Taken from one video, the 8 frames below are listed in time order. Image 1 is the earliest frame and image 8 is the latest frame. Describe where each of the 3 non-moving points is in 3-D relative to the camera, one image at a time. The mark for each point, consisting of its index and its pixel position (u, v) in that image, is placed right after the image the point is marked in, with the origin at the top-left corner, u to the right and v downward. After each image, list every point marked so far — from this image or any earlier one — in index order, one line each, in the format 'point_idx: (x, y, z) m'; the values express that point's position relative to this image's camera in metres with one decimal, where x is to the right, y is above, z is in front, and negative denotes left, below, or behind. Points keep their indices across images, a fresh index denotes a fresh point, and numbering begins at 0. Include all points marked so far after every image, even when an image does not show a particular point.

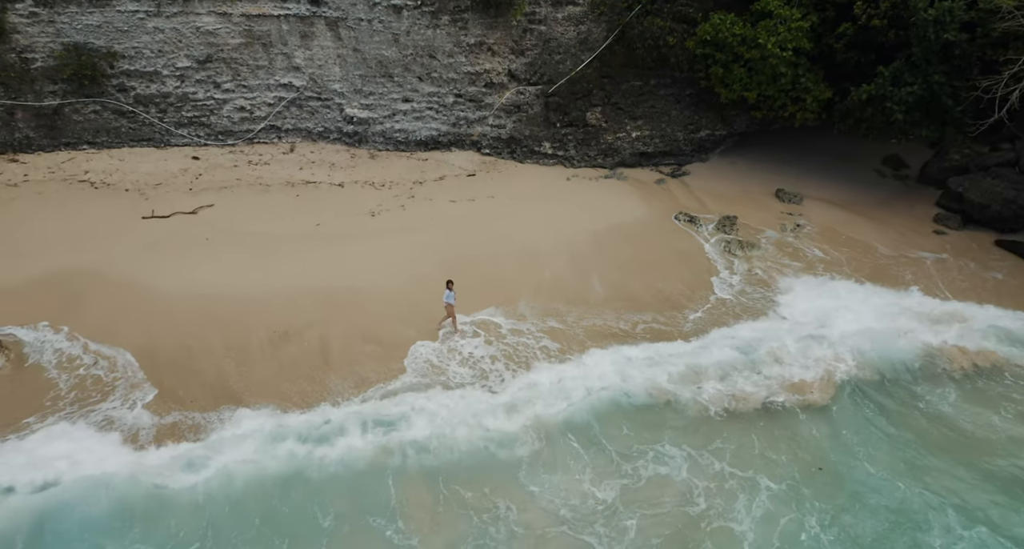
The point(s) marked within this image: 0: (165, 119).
0: (-7.8, +3.5, +13.3) m
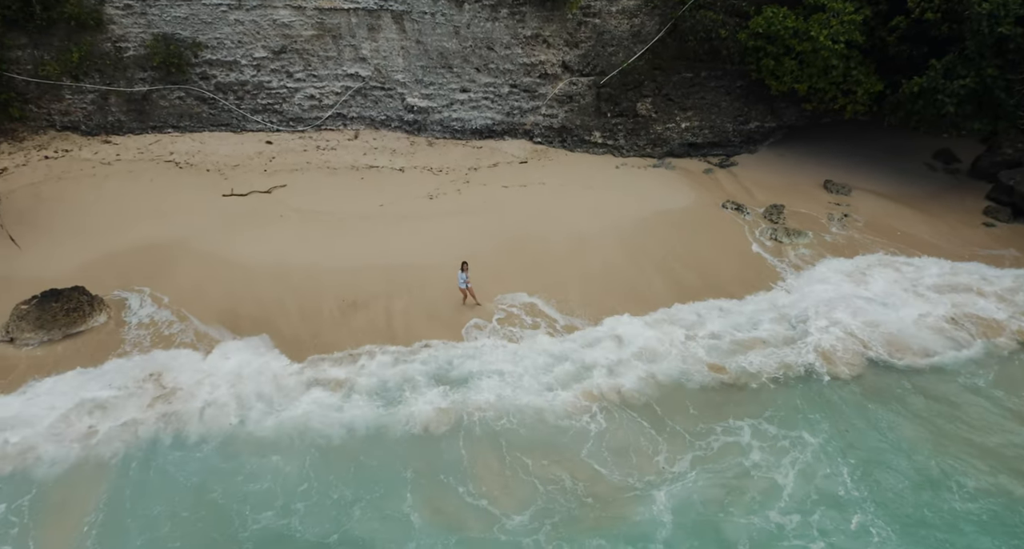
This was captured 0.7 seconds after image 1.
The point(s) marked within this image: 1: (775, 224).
0: (-6.6, +4.1, +14.3) m
1: (+5.8, +1.2, +13.0) m
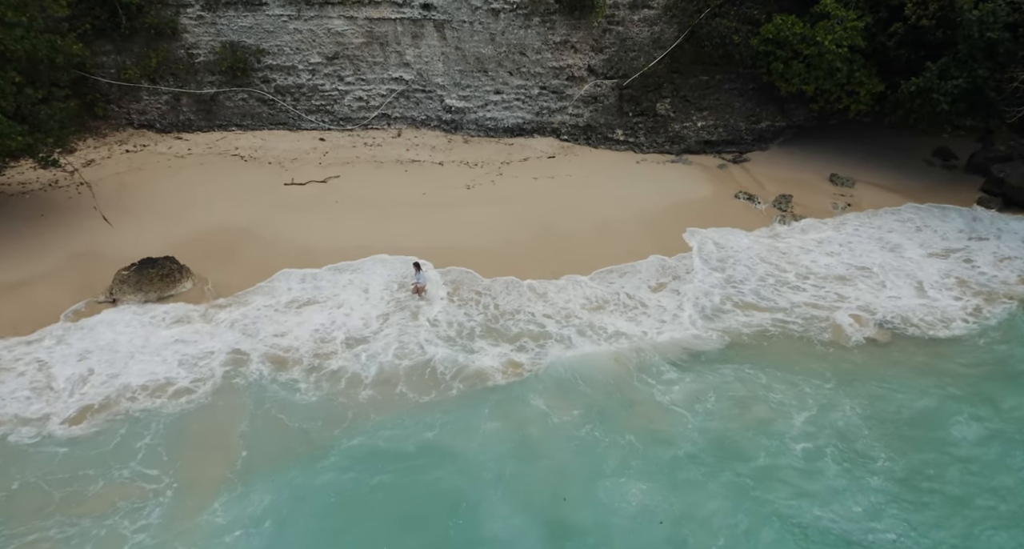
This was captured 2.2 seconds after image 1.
0: (-5.8, +4.5, +15.8) m
1: (+6.5, +1.5, +14.1) m
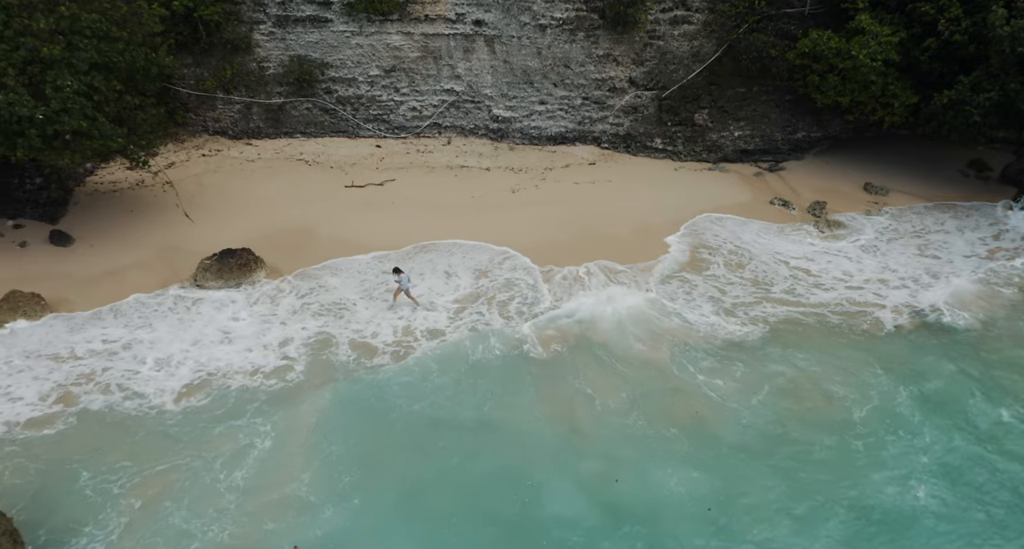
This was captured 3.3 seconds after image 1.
0: (-4.5, +4.6, +17.0) m
1: (+7.6, +1.4, +14.6) m
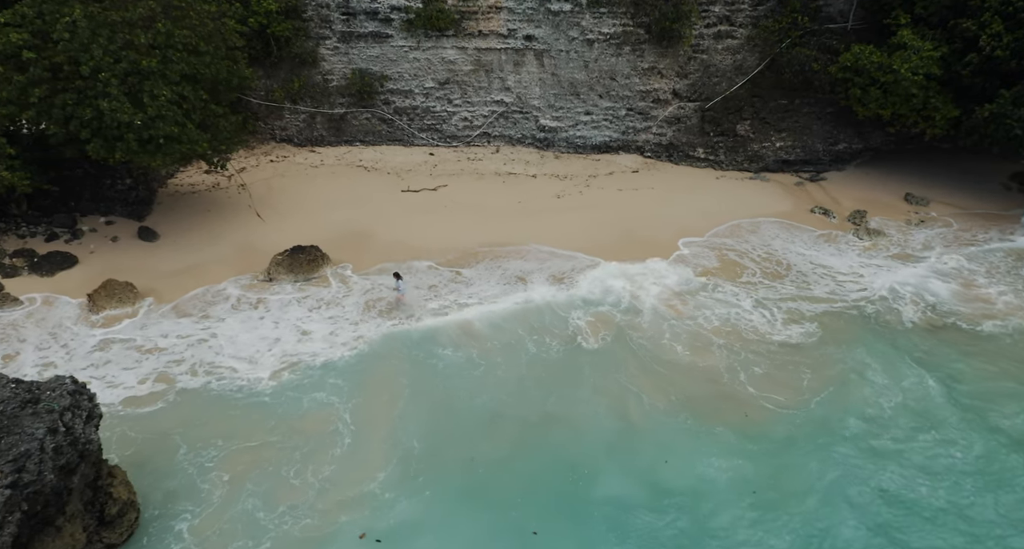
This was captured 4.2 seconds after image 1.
0: (-3.1, +4.6, +18.1) m
1: (+8.8, +1.2, +14.9) m
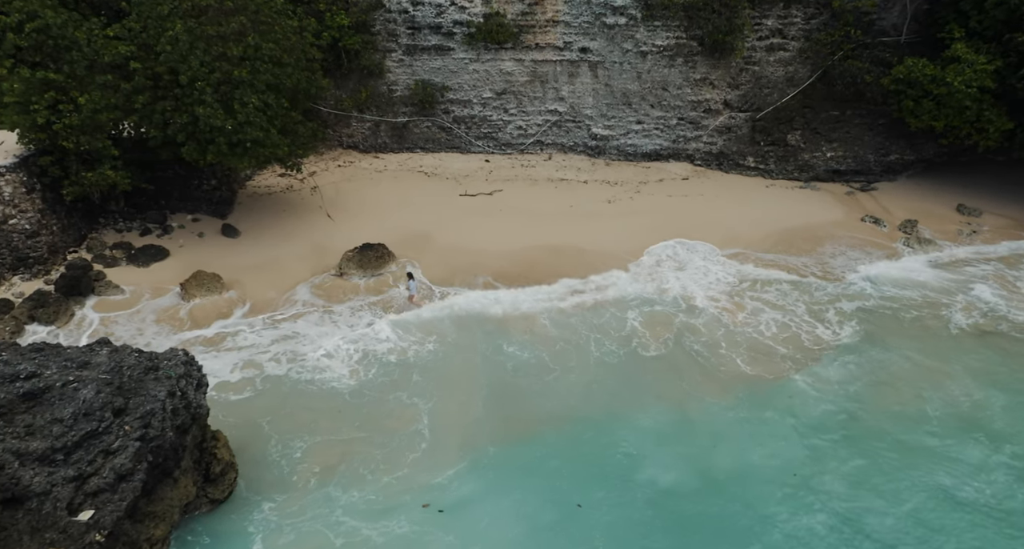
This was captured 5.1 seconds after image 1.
0: (-1.4, +4.6, +19.0) m
1: (+10.2, +1.0, +15.0) m
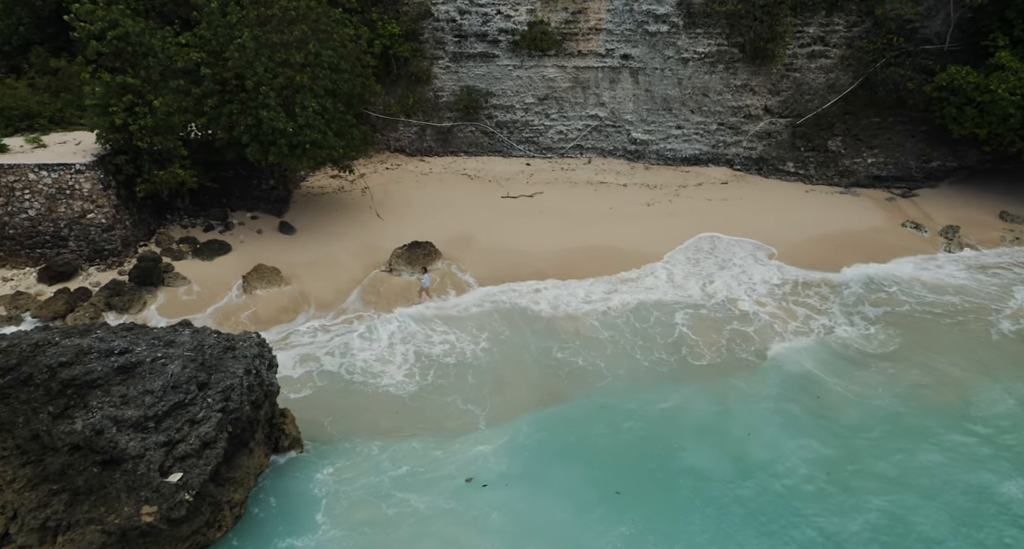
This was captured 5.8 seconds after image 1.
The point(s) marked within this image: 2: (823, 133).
0: (0.0, +4.6, +19.7) m
1: (+11.3, +0.8, +15.1) m
2: (+9.4, +4.3, +17.8) m
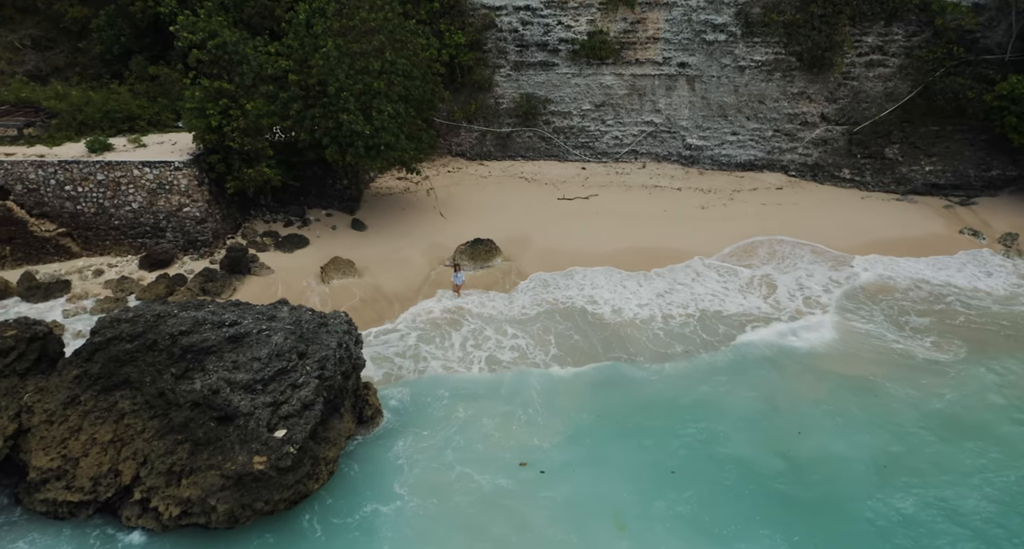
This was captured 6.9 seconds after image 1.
0: (+2.0, +4.6, +20.5) m
1: (+12.9, +0.6, +15.1) m
2: (+11.3, +4.1, +18.0) m
